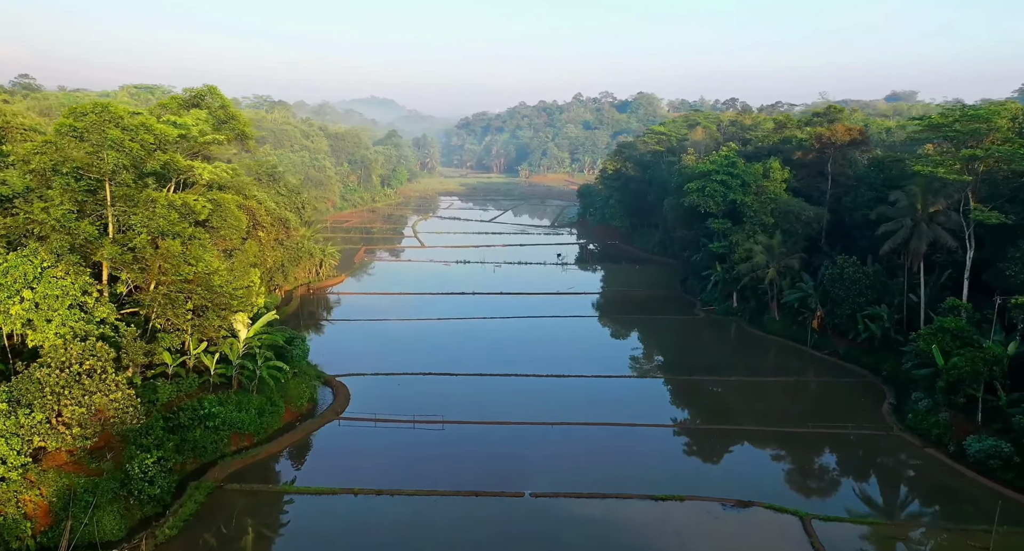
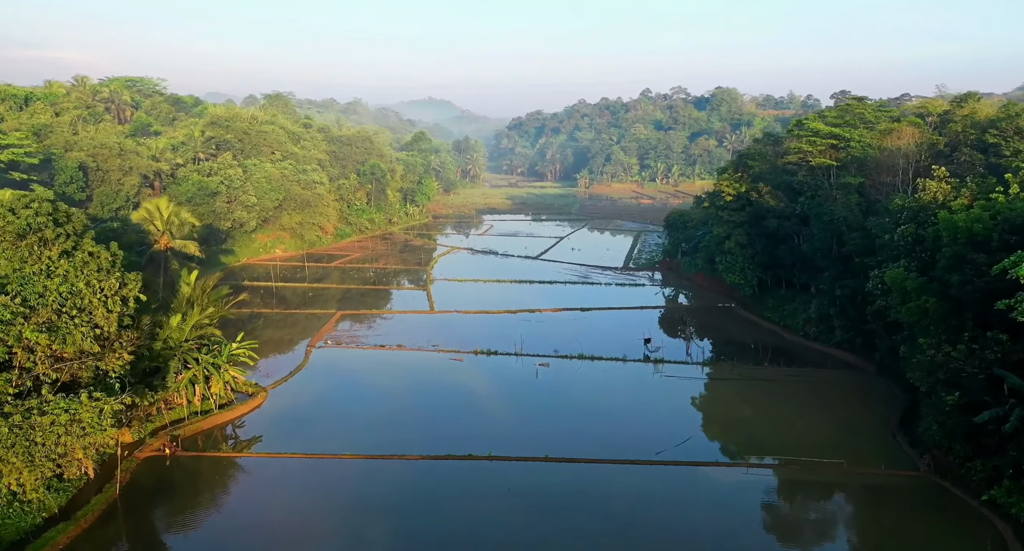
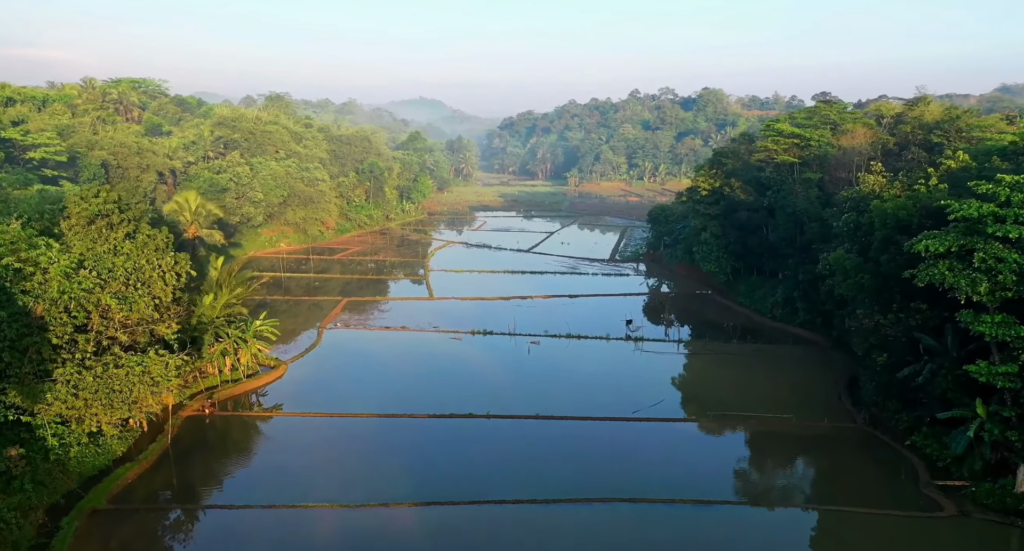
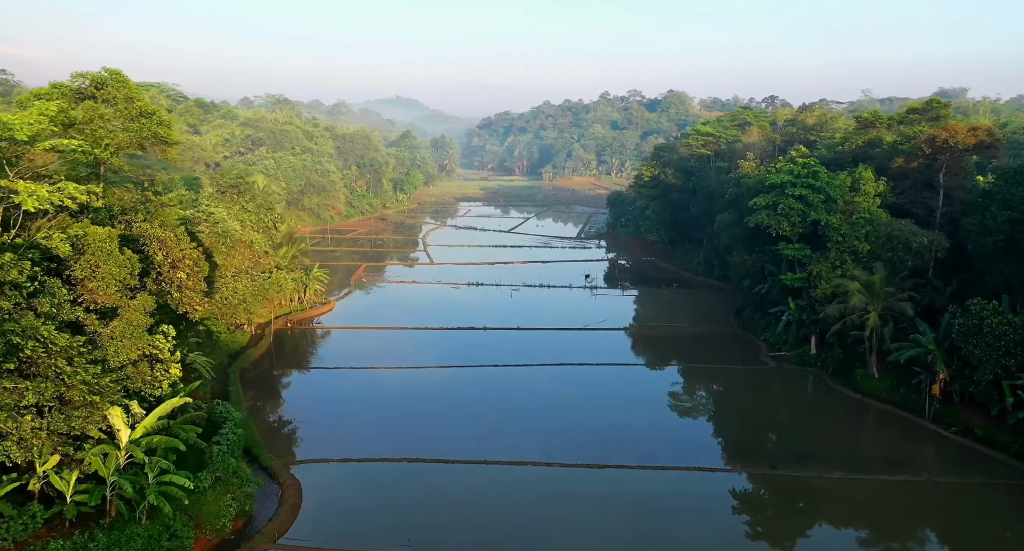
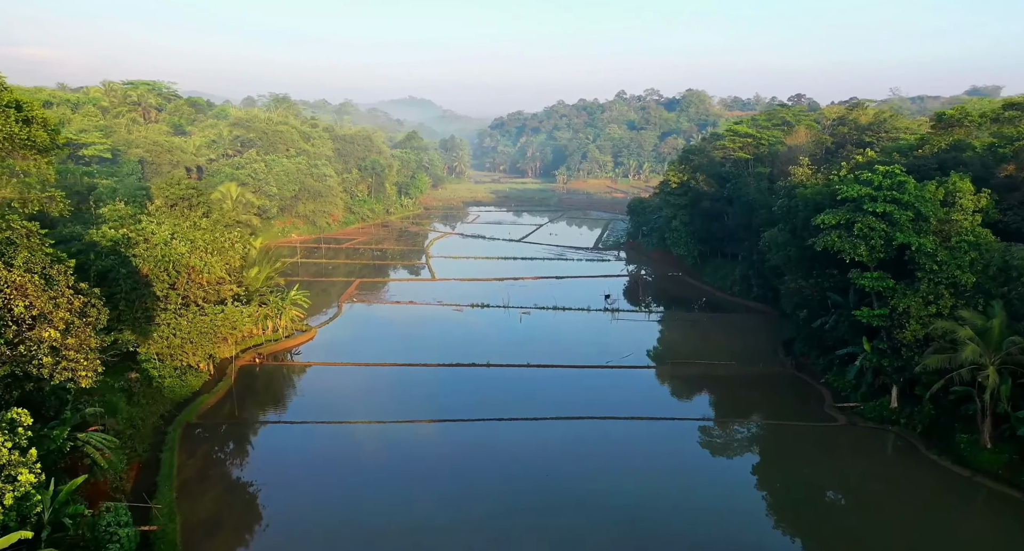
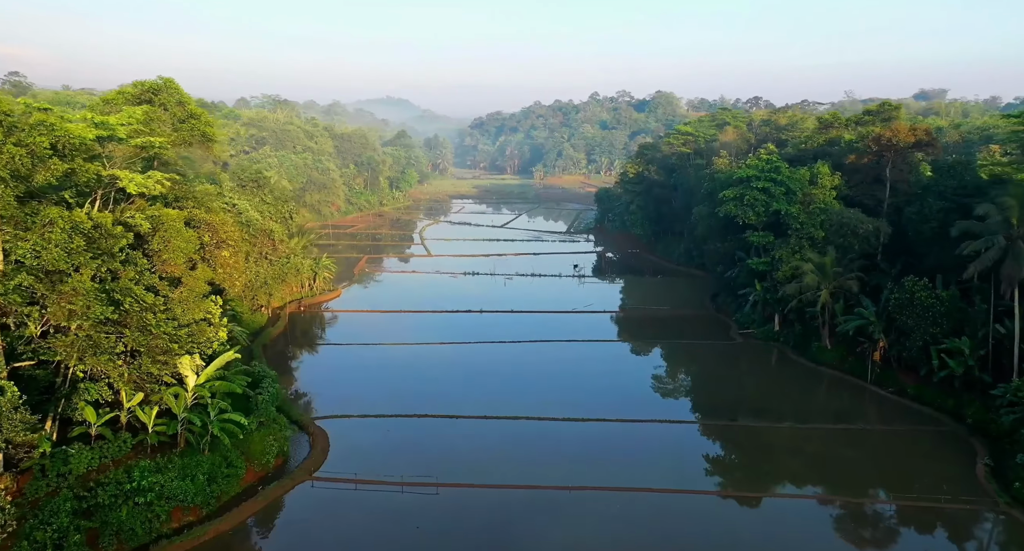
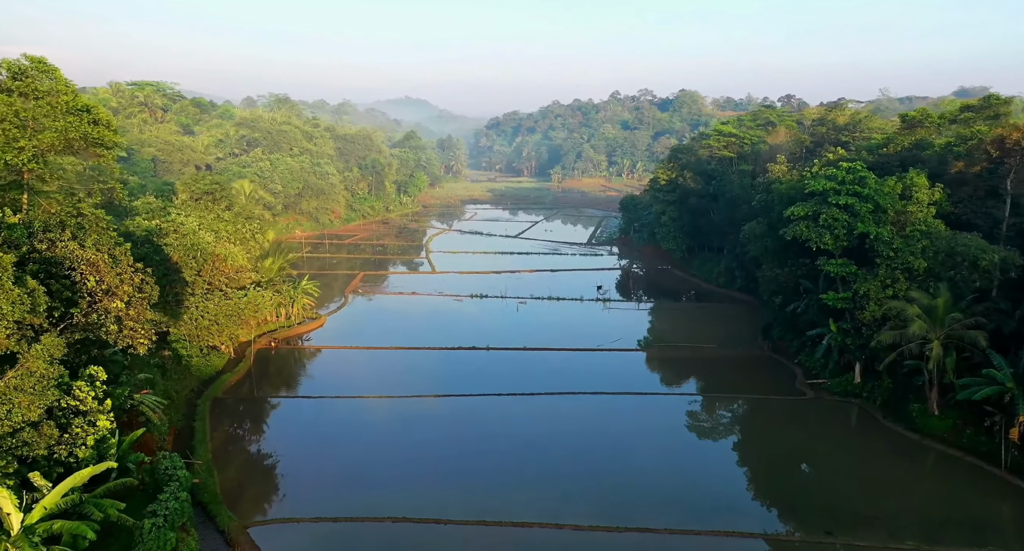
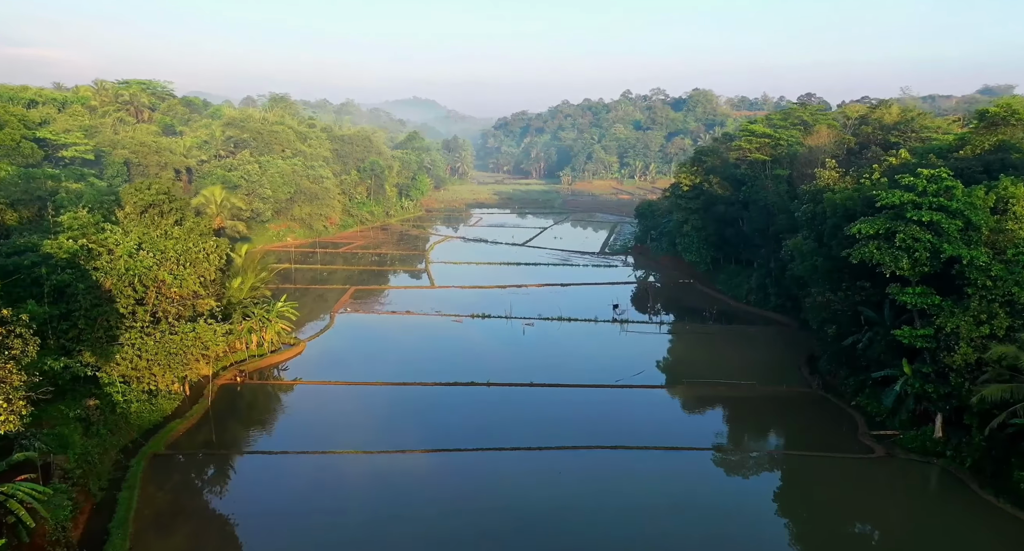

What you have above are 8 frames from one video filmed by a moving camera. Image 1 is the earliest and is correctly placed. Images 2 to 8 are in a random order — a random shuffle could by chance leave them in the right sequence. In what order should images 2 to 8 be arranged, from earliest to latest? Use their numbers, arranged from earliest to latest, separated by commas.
6, 4, 7, 5, 8, 3, 2
